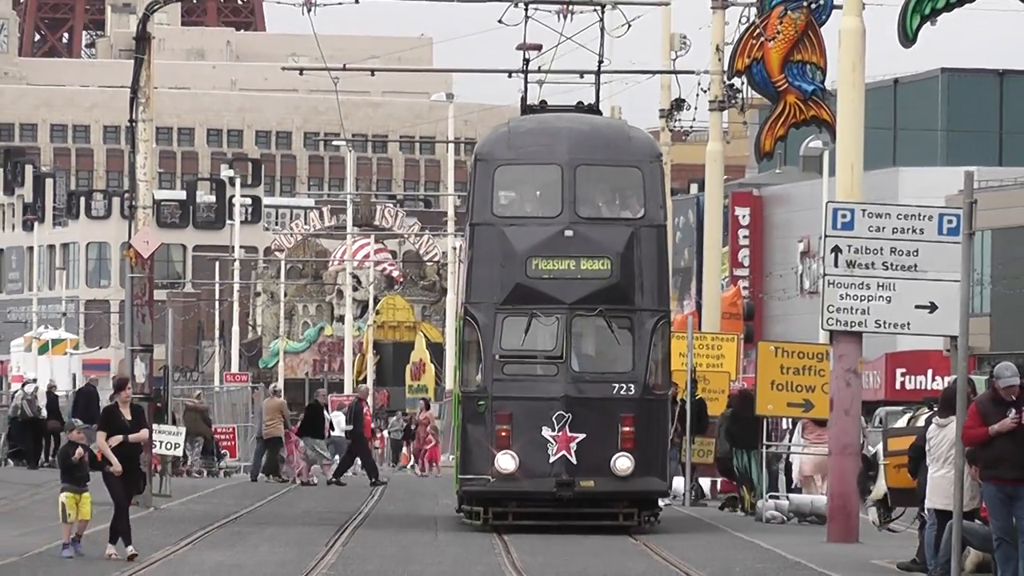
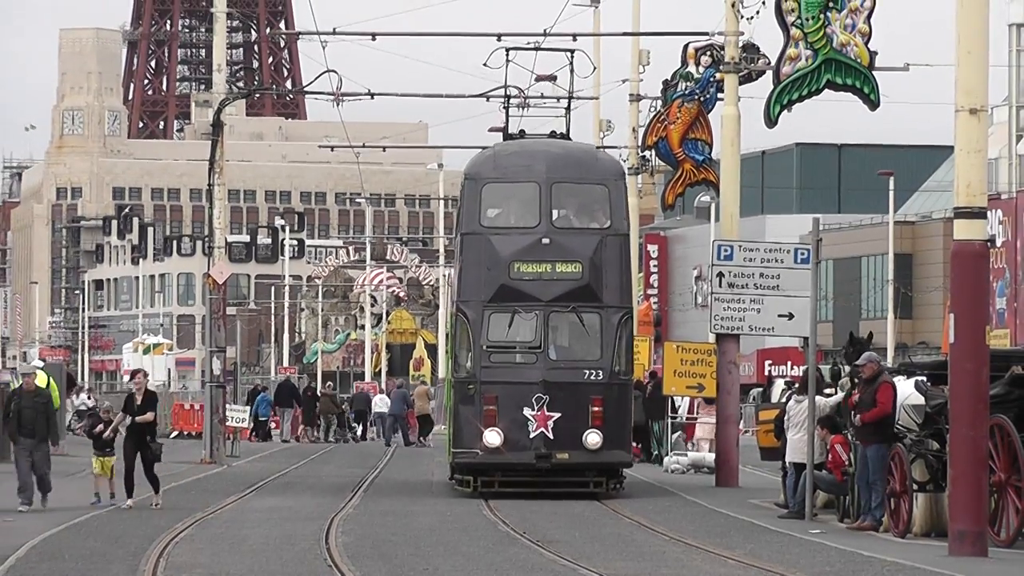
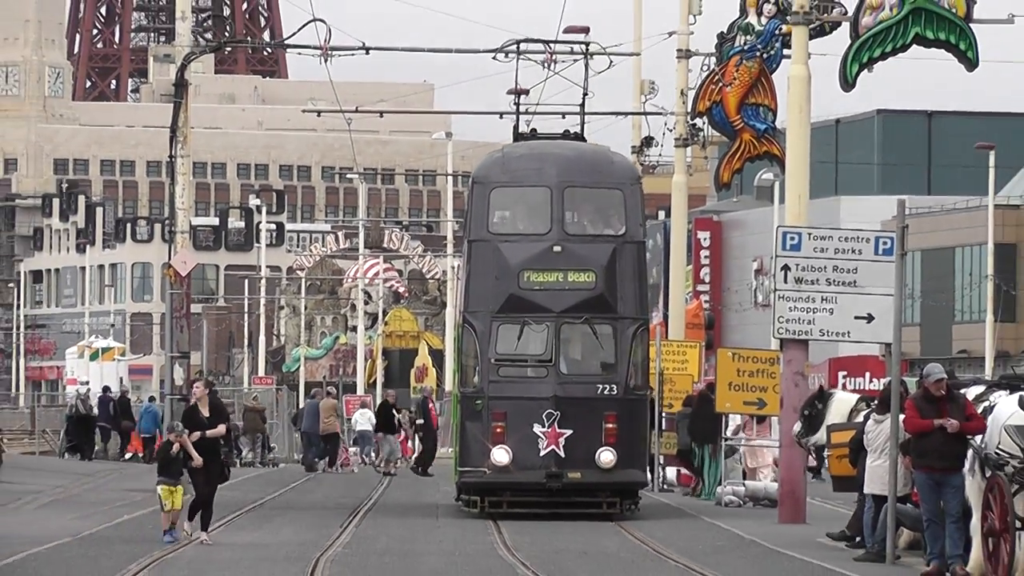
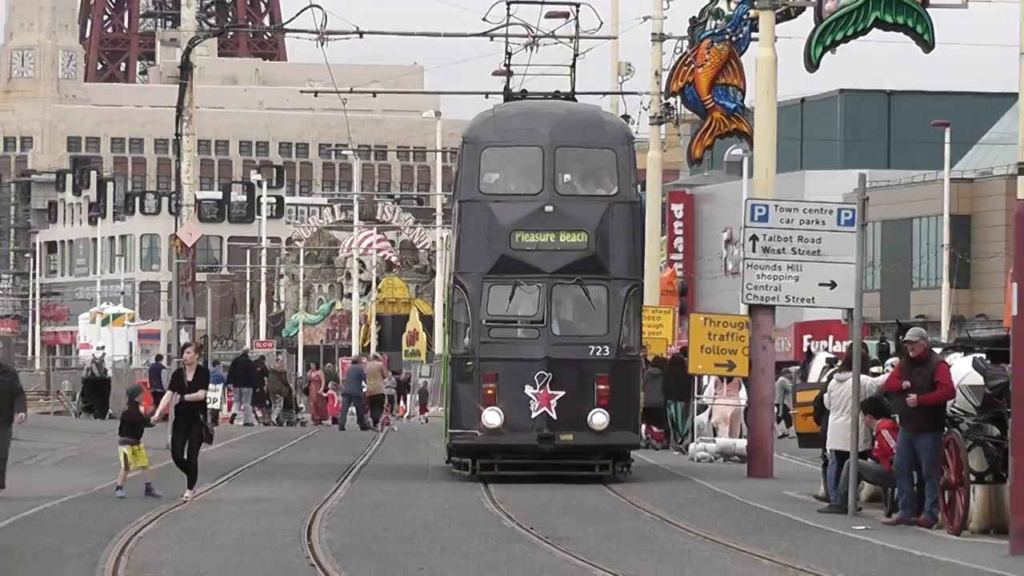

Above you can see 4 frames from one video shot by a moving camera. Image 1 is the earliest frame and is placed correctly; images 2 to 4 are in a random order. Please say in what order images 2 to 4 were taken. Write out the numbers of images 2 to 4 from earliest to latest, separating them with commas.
3, 4, 2
